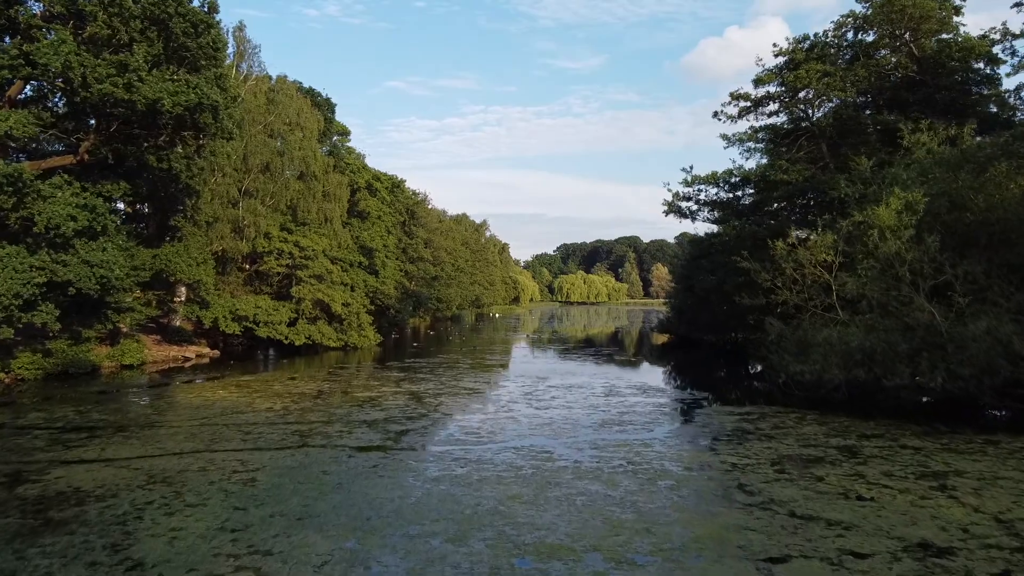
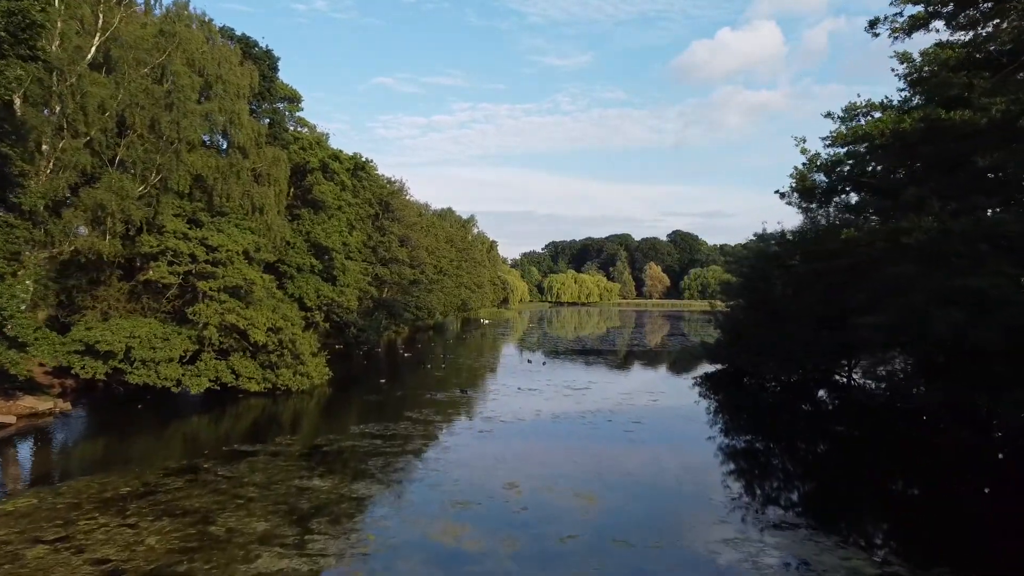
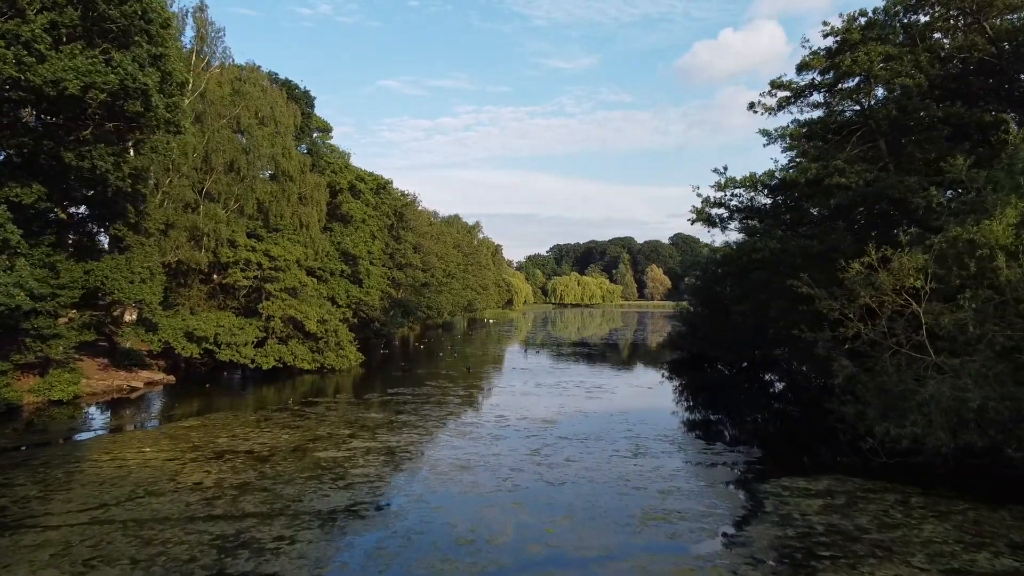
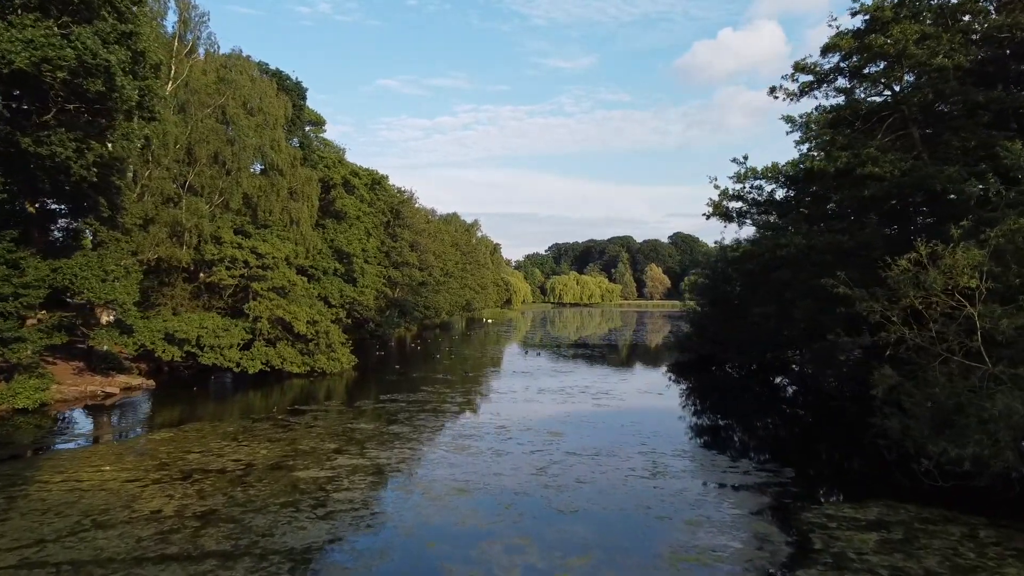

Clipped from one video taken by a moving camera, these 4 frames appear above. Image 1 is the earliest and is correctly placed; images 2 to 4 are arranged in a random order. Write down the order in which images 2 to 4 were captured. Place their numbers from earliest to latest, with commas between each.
3, 4, 2
